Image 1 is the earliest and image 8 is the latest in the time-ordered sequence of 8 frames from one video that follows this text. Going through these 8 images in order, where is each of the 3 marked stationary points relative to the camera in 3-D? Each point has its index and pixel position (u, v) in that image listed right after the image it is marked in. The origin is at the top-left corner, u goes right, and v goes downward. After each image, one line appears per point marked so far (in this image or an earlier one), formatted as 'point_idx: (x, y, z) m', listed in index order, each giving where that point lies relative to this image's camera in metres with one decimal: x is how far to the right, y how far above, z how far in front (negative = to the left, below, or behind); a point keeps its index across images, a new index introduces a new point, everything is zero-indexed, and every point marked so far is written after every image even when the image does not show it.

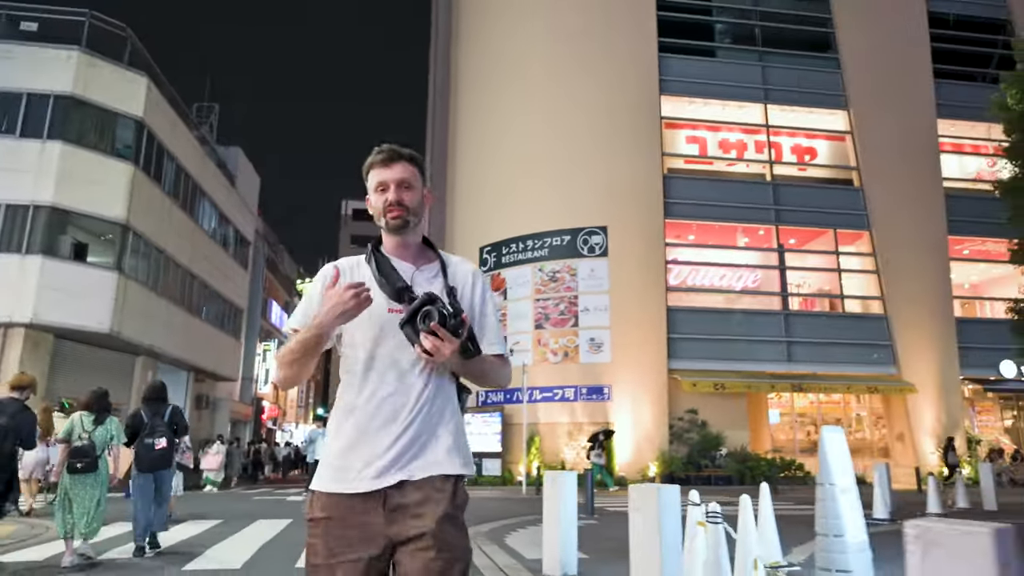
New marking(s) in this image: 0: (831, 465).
0: (+2.6, -1.5, +5.9) m
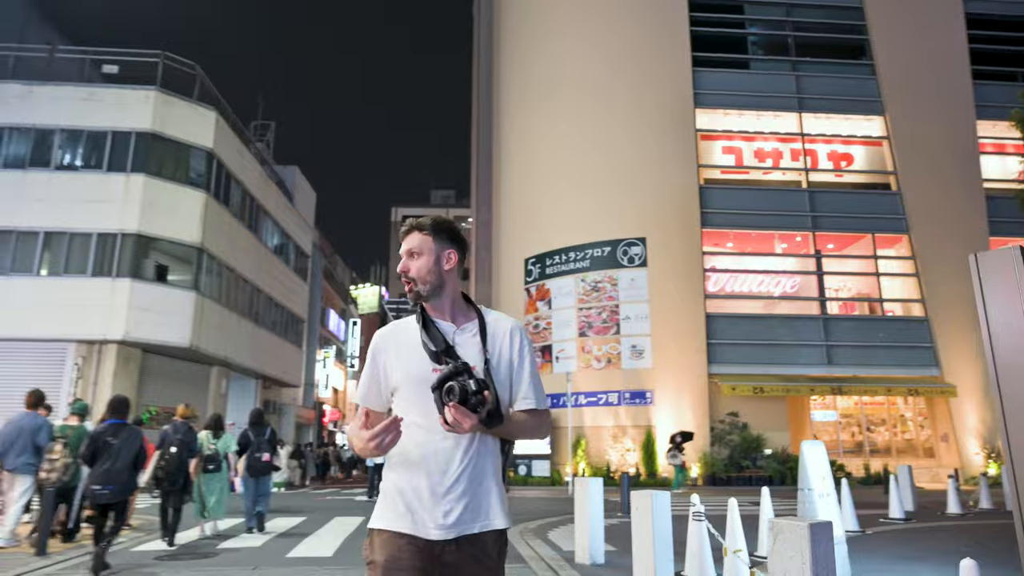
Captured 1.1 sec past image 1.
0: (+3.0, -1.9, +7.2) m
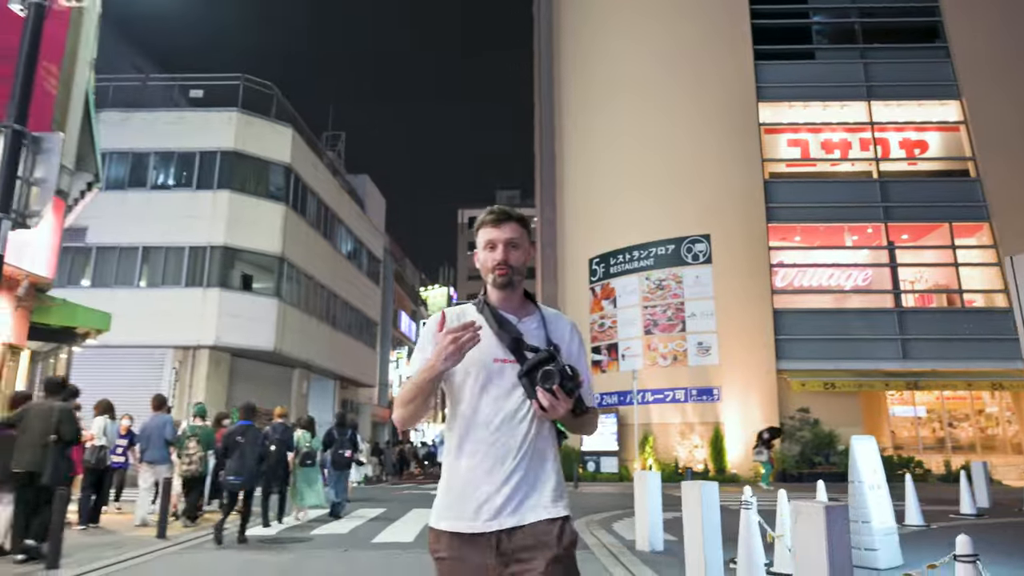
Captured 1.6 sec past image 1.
0: (+3.6, -1.9, +7.5) m
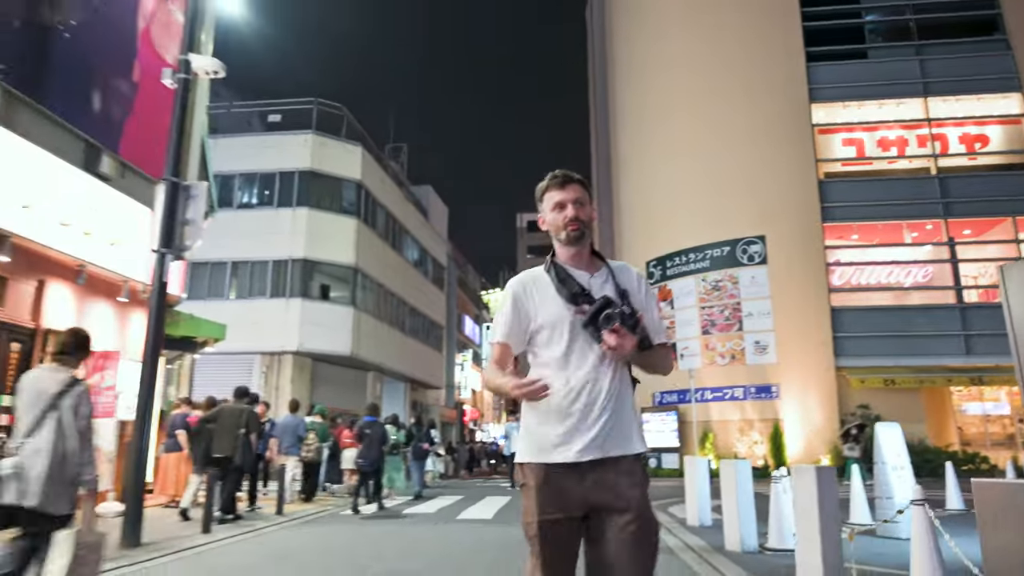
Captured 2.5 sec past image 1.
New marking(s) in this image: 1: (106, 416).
0: (+4.4, -1.9, +8.5) m
1: (-6.1, -1.9, +10.8) m
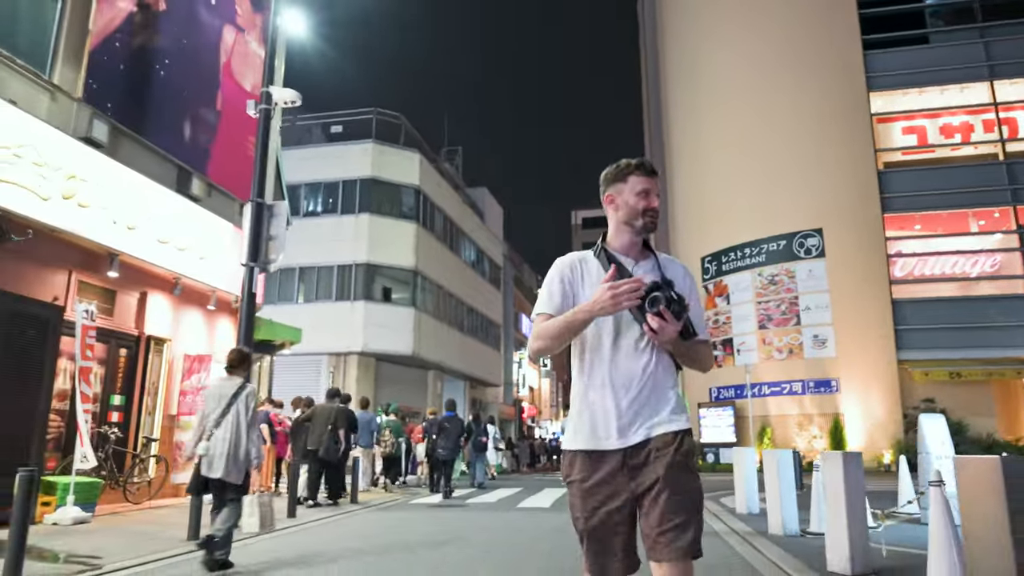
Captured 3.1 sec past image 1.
0: (+5.1, -1.9, +8.8) m
1: (-5.2, -2.1, +11.9) m
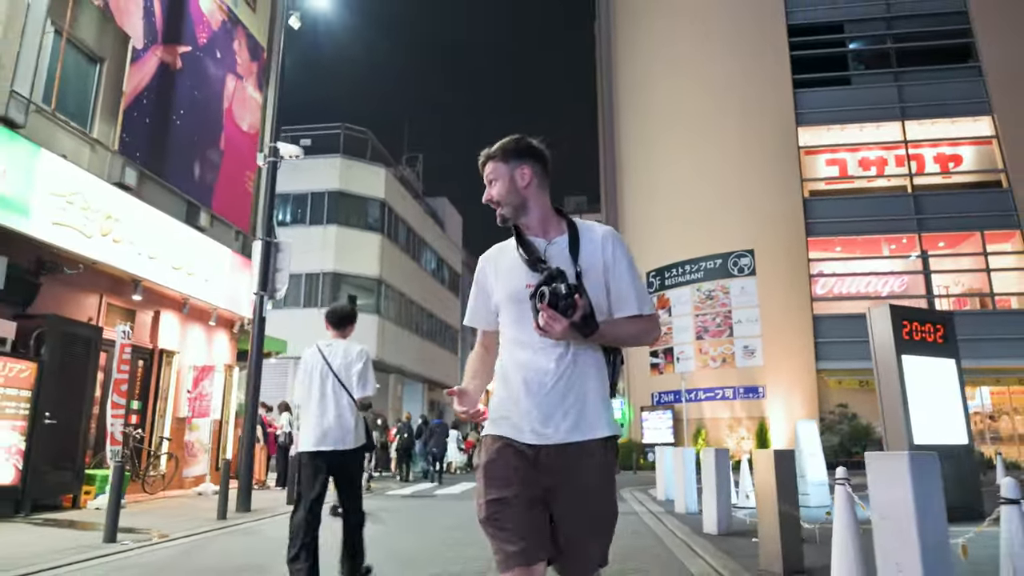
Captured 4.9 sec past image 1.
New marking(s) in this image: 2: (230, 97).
0: (+4.5, -2.4, +11.2) m
1: (-6.0, -2.5, +13.7) m
2: (-5.9, +4.0, +14.9) m
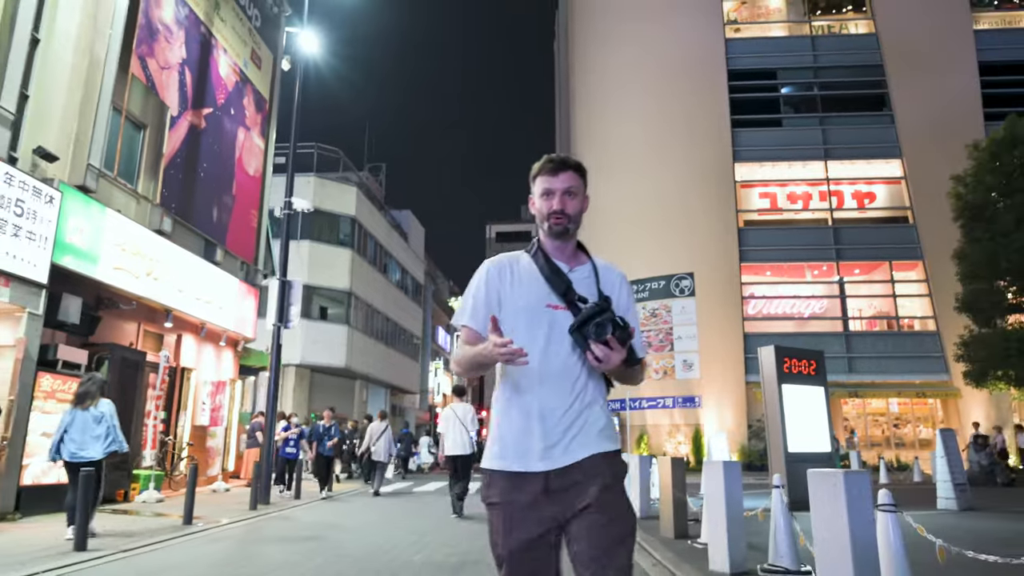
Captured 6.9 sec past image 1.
0: (+4.0, -3.2, +14.2) m
1: (-6.7, -3.0, +16.0) m
2: (-6.5, +3.4, +17.2) m
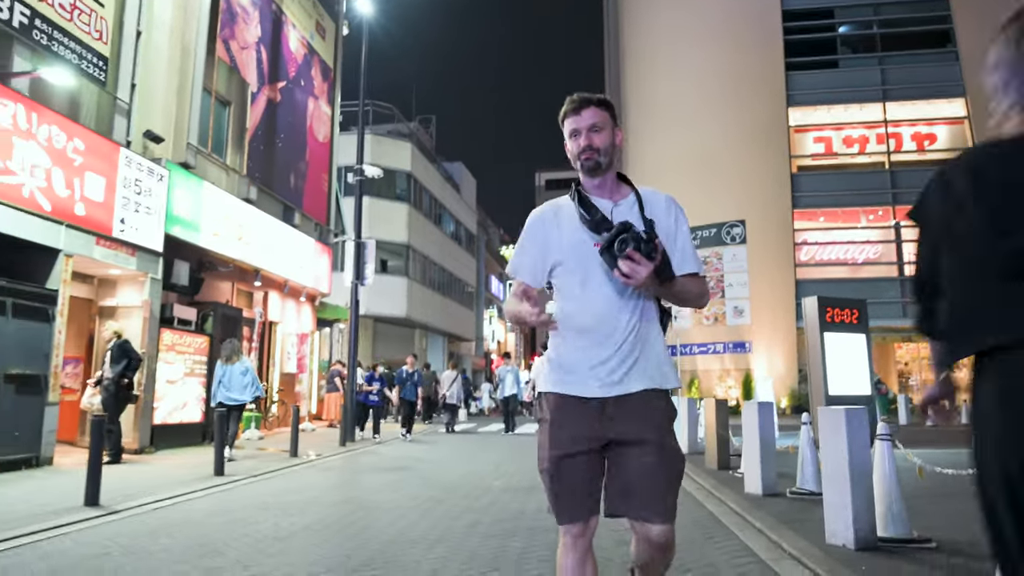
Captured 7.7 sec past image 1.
0: (+5.2, -2.2, +15.2) m
1: (-5.3, -2.1, +17.7) m
2: (-5.2, +4.4, +18.4) m
